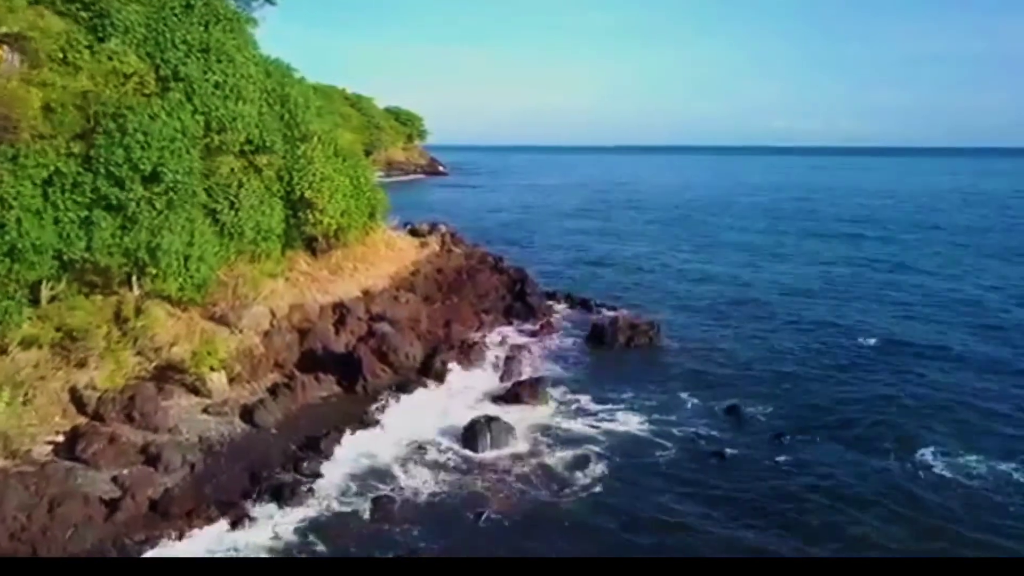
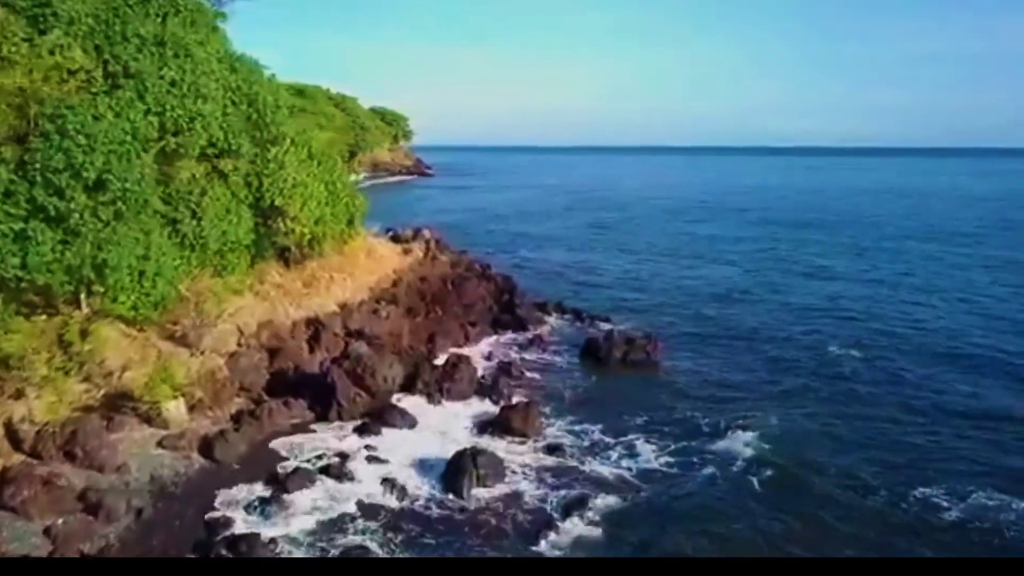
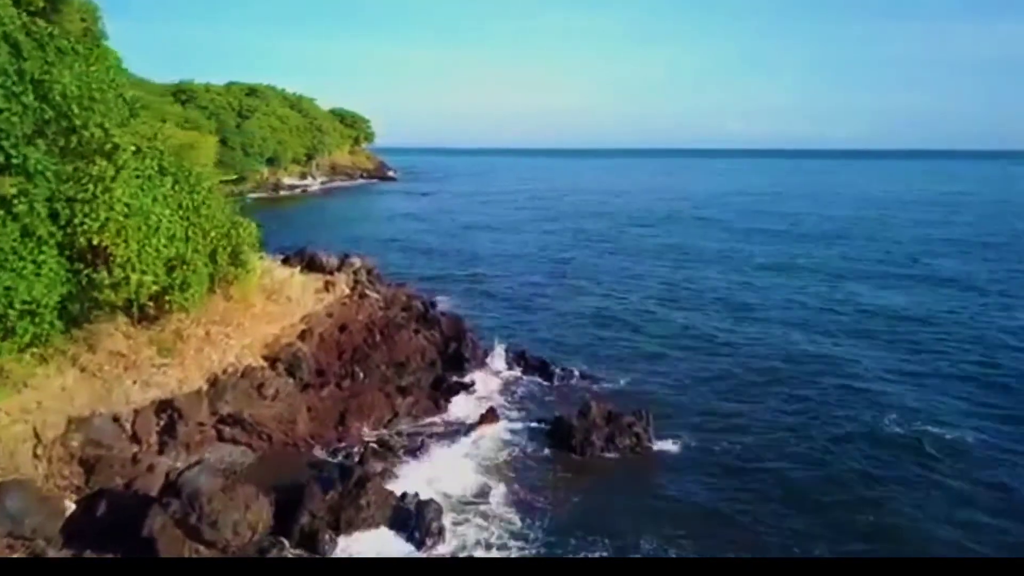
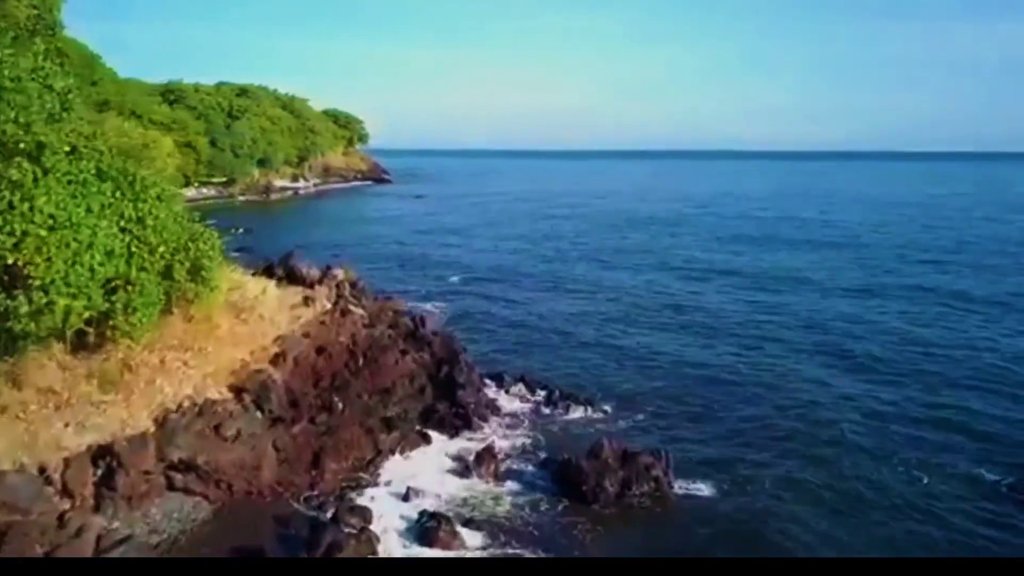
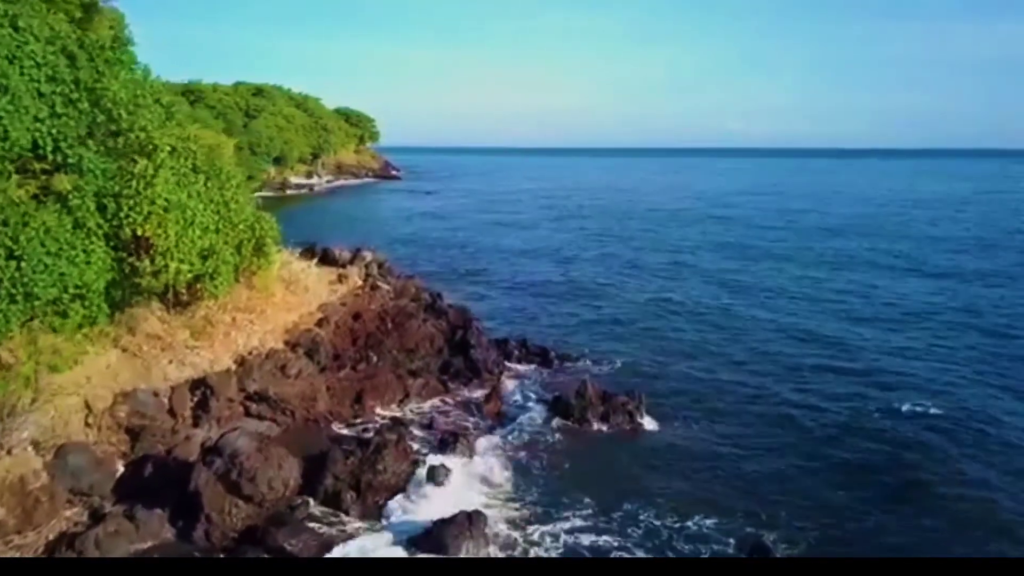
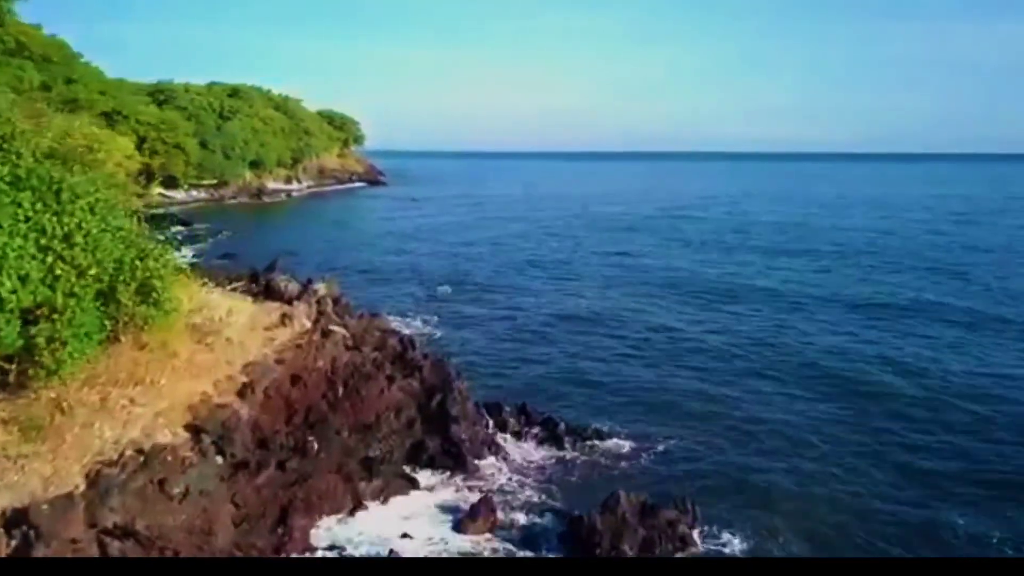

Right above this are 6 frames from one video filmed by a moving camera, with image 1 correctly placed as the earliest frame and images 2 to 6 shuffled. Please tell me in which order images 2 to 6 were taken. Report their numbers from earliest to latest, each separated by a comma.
2, 5, 3, 4, 6
